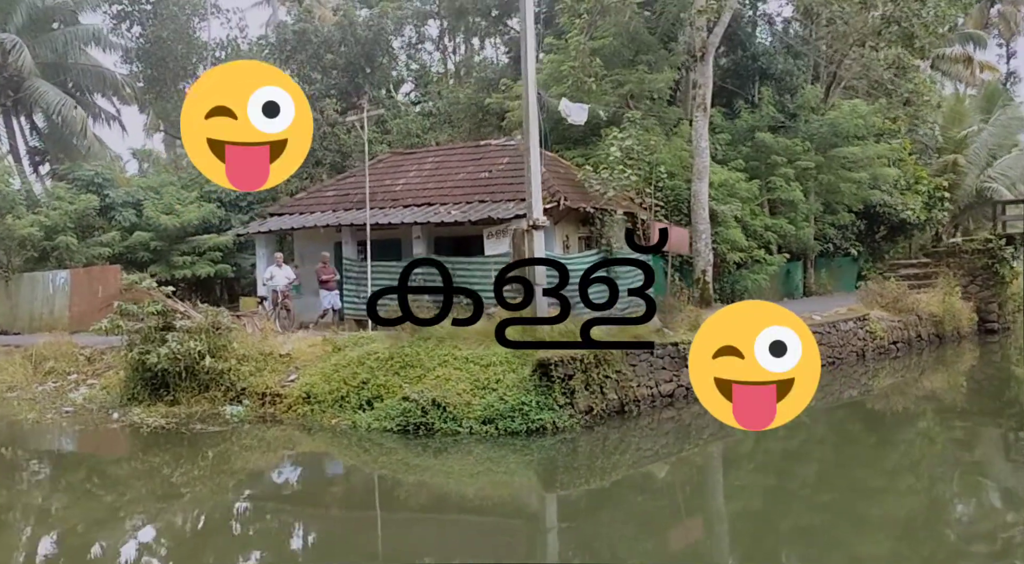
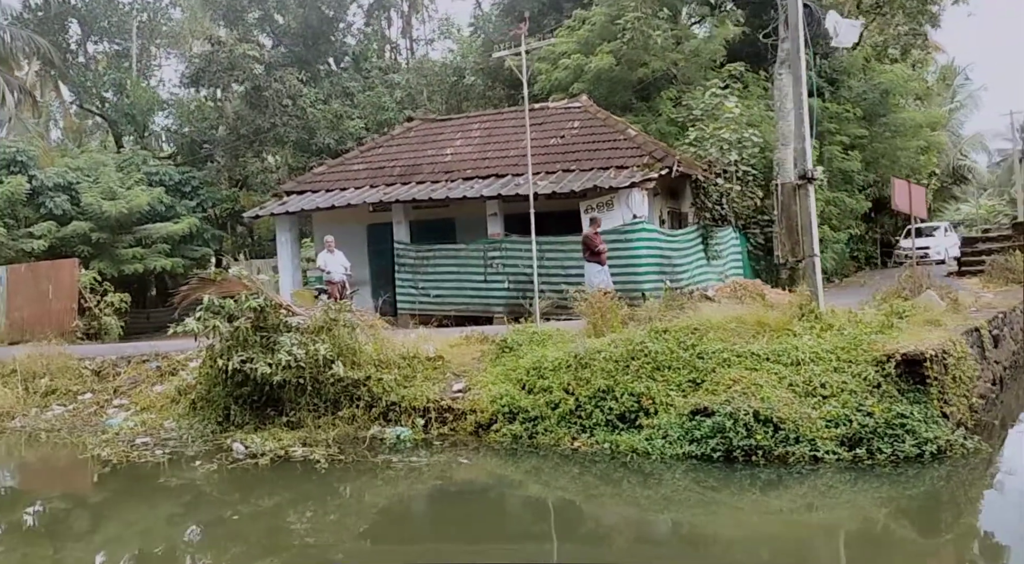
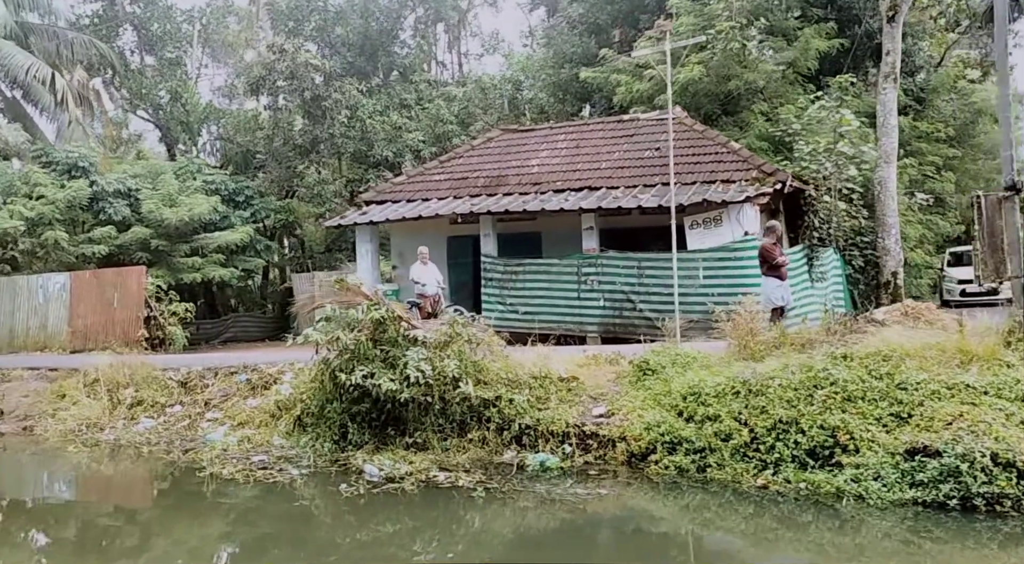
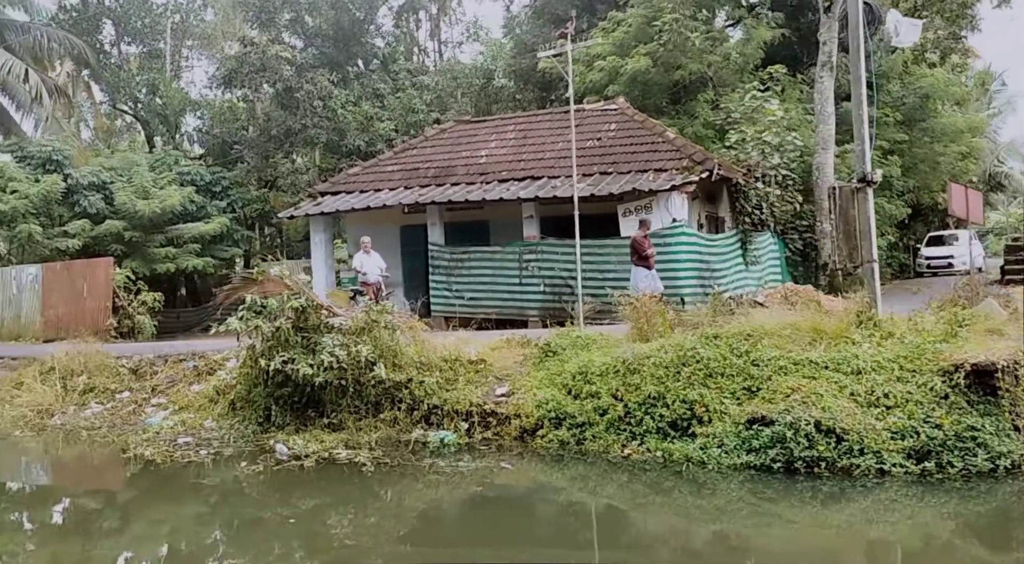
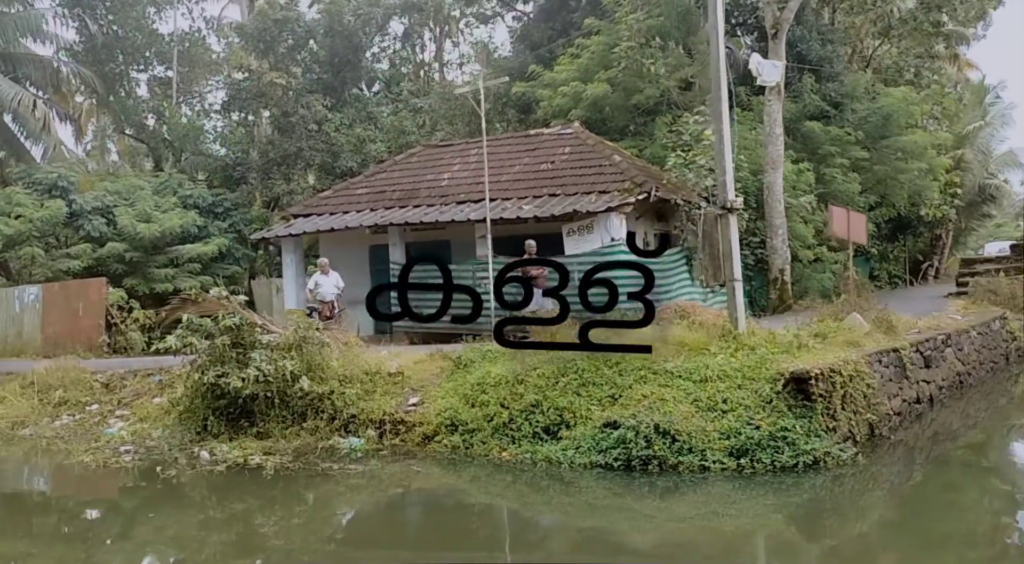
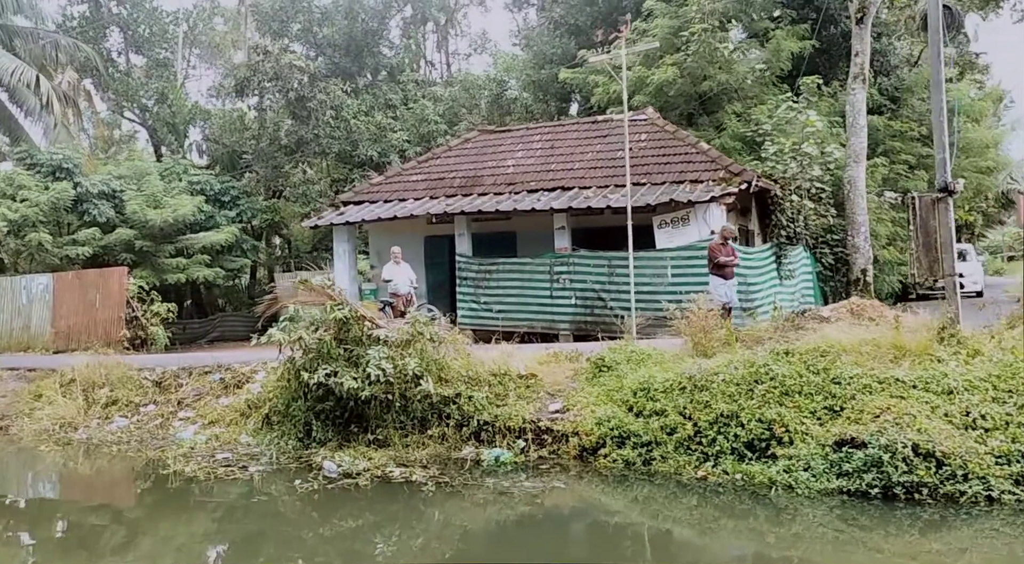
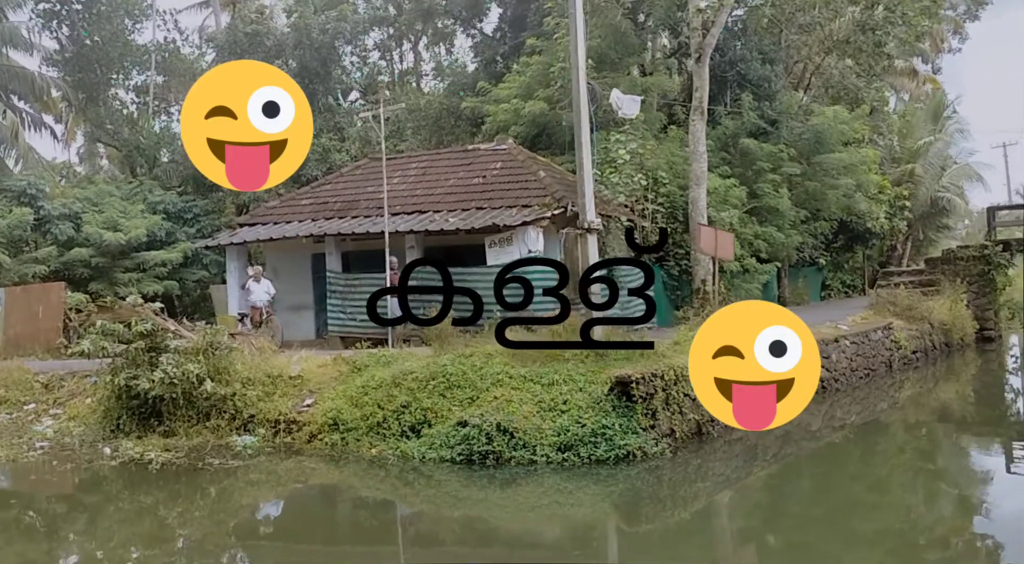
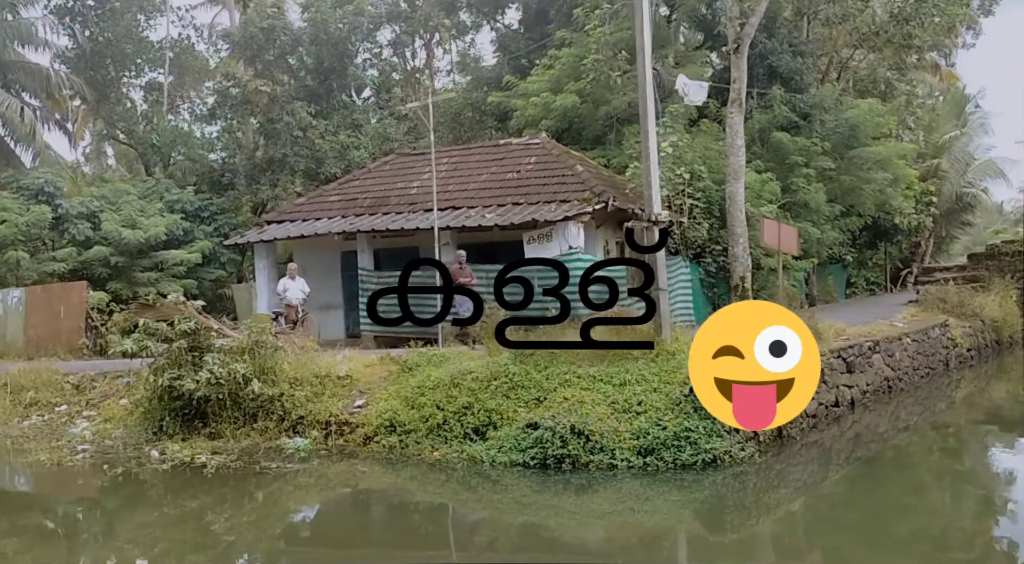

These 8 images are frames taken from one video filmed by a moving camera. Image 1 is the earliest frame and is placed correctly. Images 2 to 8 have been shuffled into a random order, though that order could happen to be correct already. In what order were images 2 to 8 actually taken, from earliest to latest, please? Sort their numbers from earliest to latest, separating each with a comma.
7, 8, 5, 2, 4, 6, 3
